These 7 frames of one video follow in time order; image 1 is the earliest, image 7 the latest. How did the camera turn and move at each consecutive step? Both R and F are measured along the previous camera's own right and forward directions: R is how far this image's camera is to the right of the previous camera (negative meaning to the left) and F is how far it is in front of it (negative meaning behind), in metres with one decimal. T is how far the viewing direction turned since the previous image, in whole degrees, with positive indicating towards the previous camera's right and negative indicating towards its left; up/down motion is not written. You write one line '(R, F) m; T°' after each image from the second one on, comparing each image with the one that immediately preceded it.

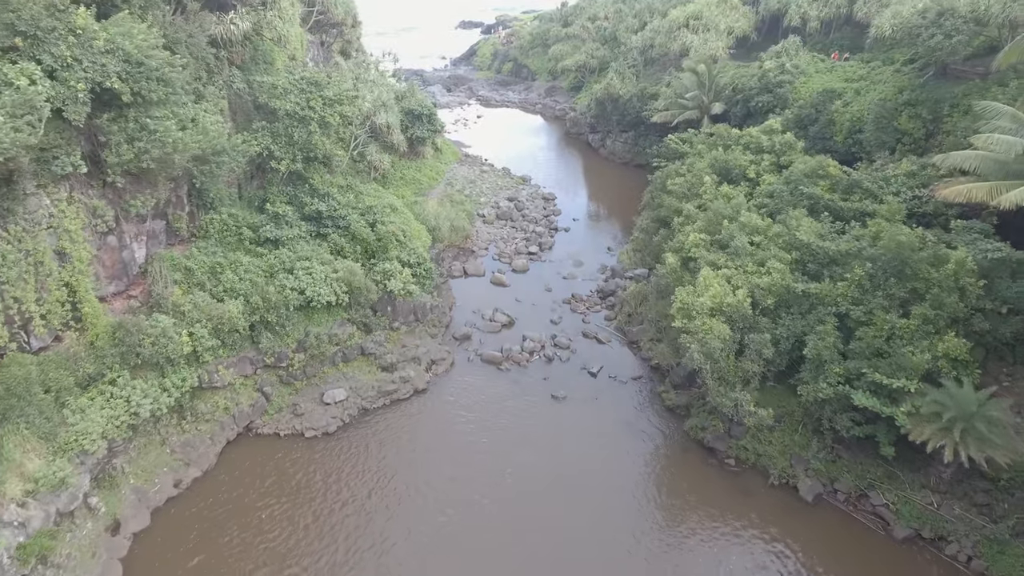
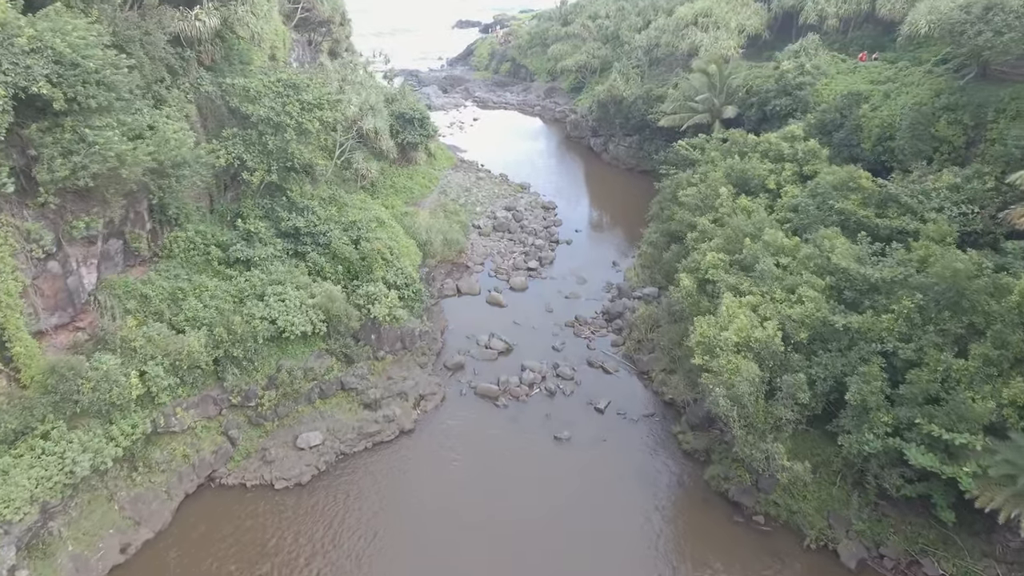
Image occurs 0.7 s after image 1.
(0.0, +2.5) m; 0°
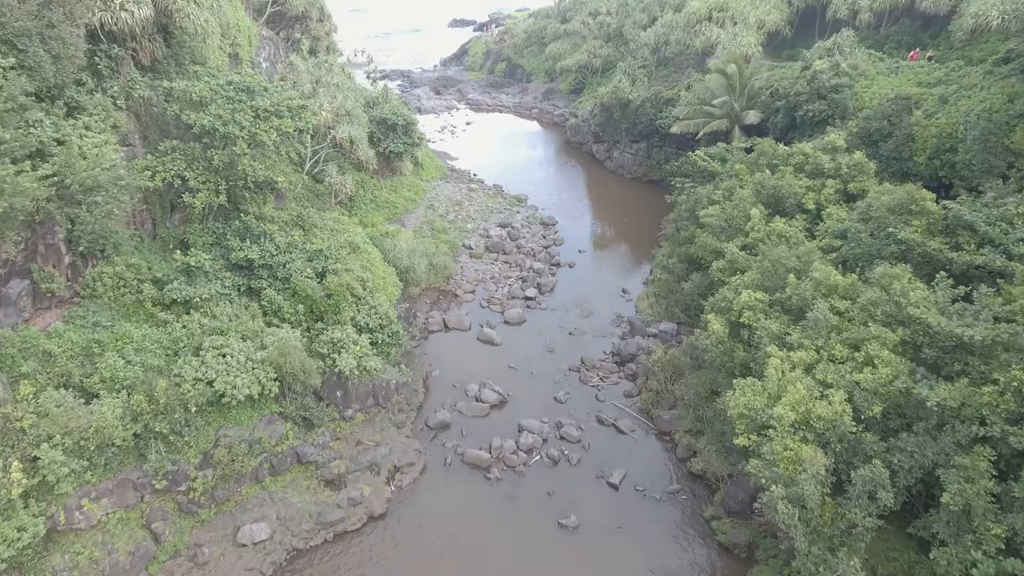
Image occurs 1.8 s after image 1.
(+0.1, +3.8) m; 0°
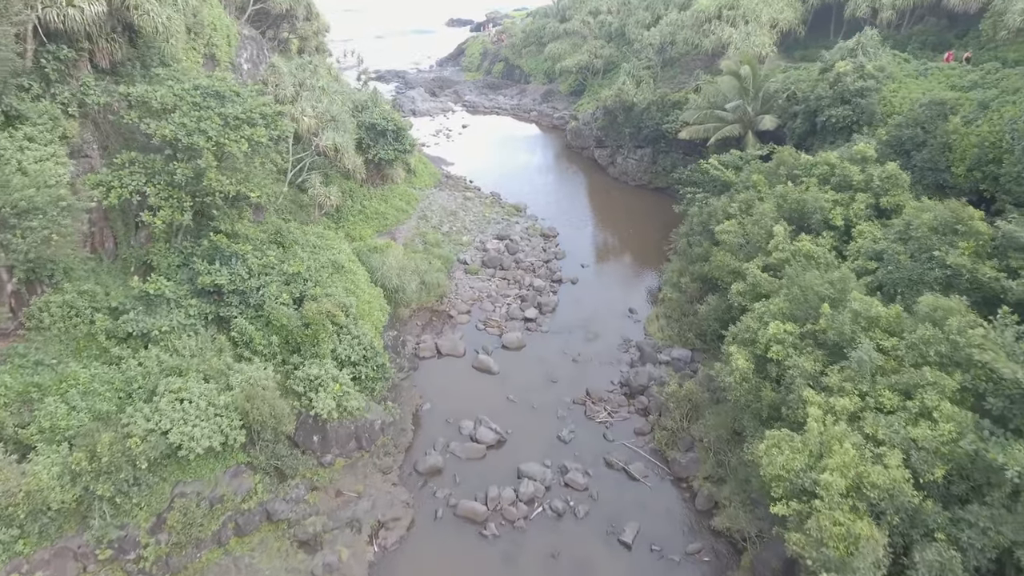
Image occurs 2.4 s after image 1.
(0.0, +2.1) m; 0°
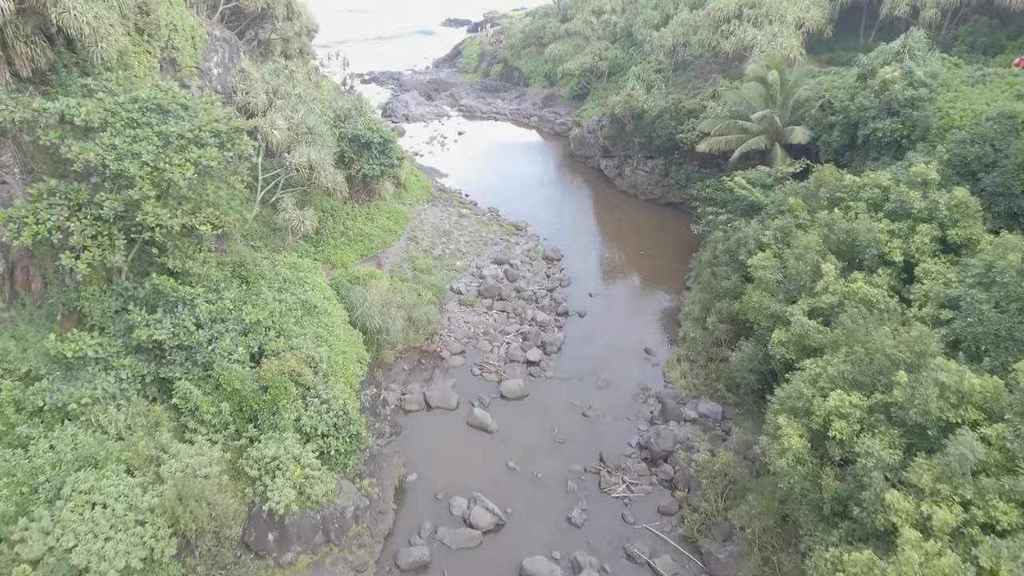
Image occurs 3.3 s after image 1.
(-0.1, +3.1) m; 0°
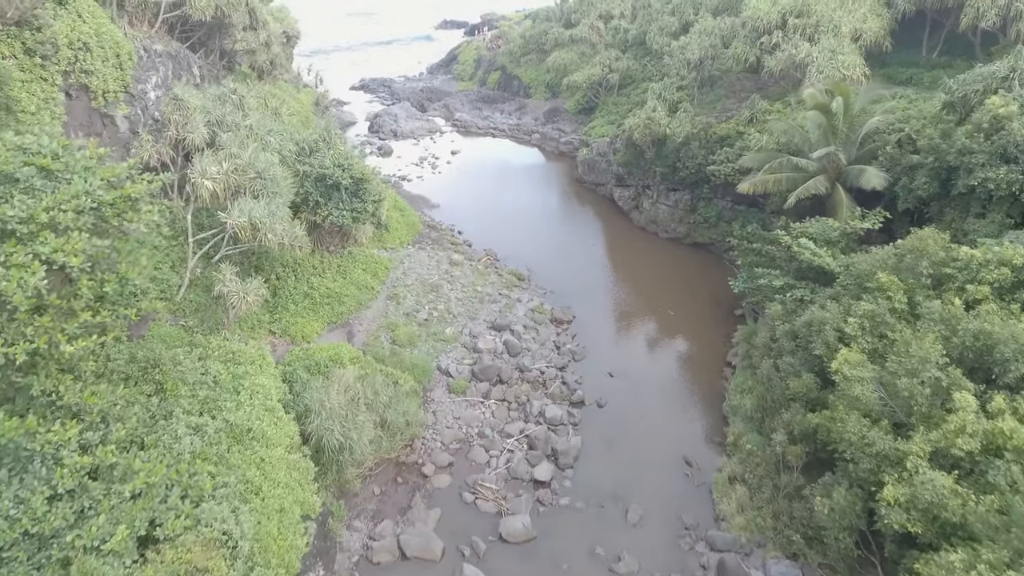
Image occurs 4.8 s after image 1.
(-0.1, +4.9) m; 0°
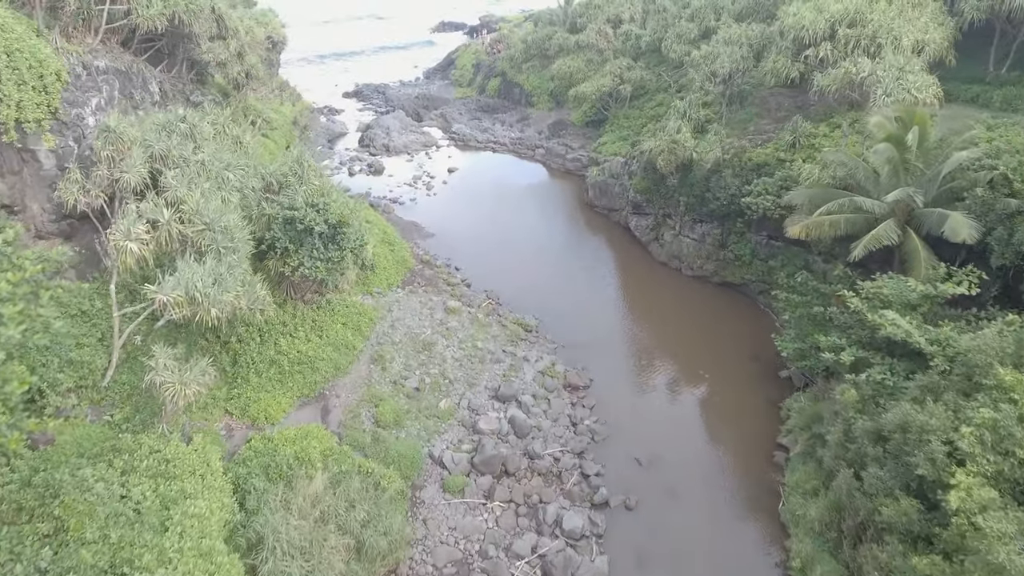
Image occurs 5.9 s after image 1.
(-0.3, +3.6) m; 0°
